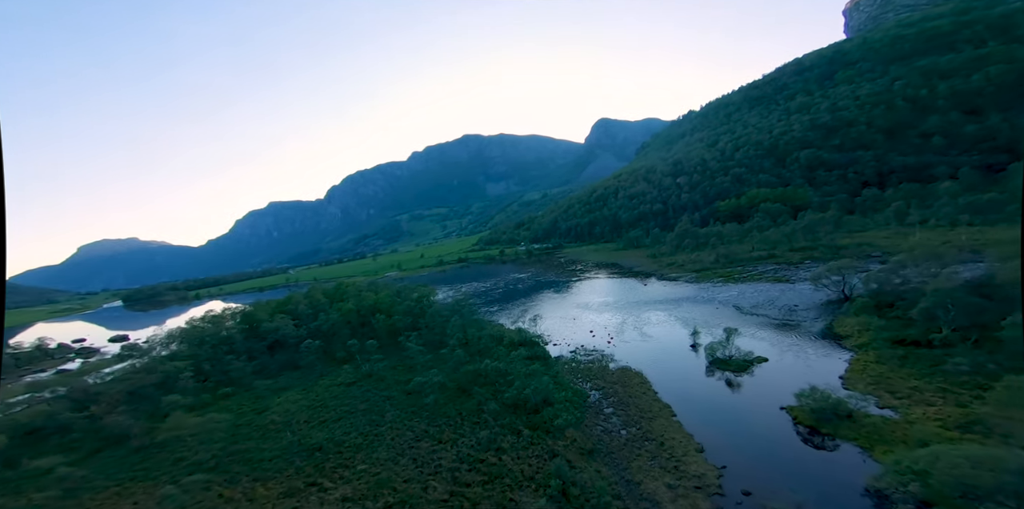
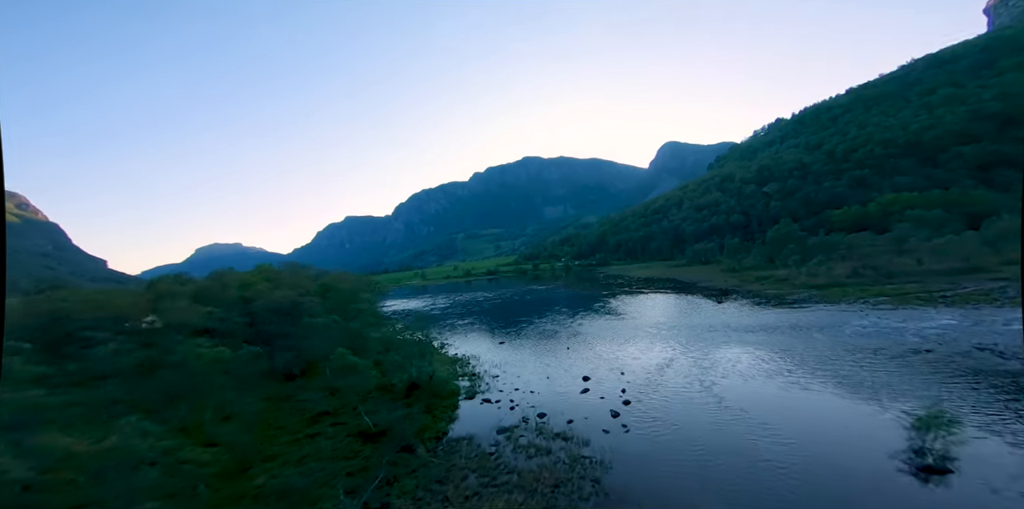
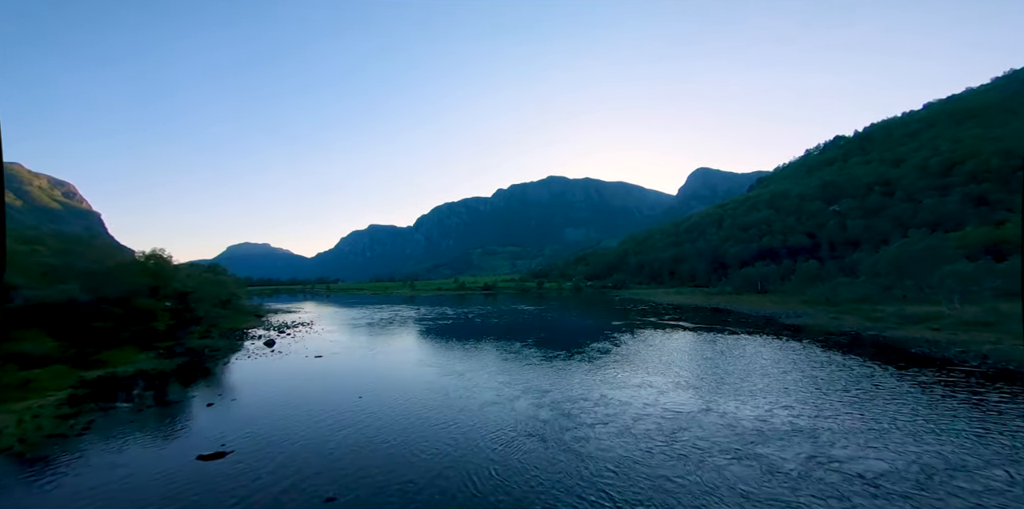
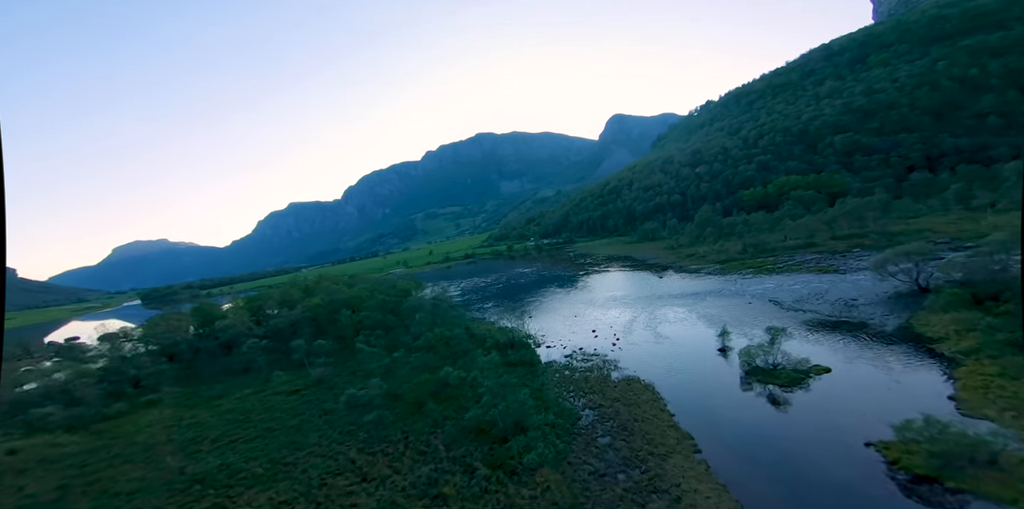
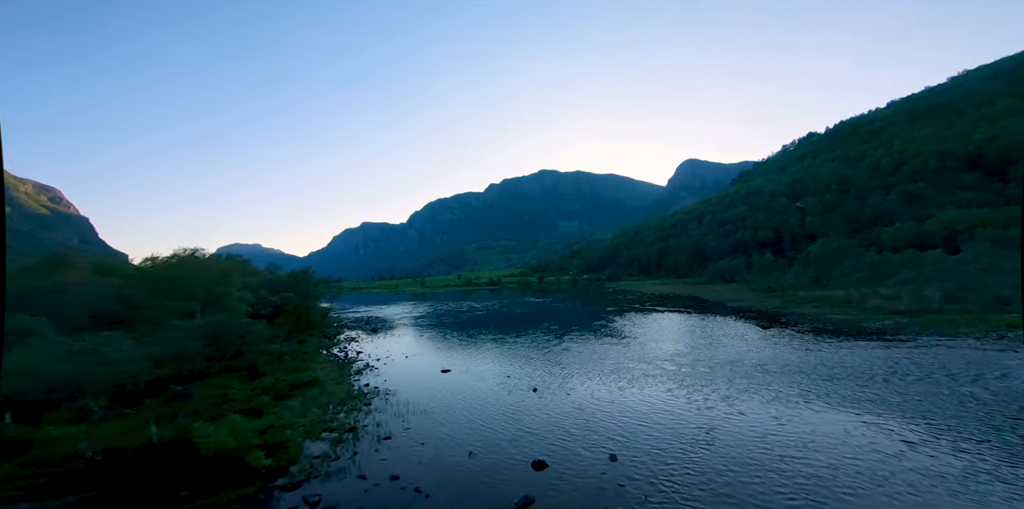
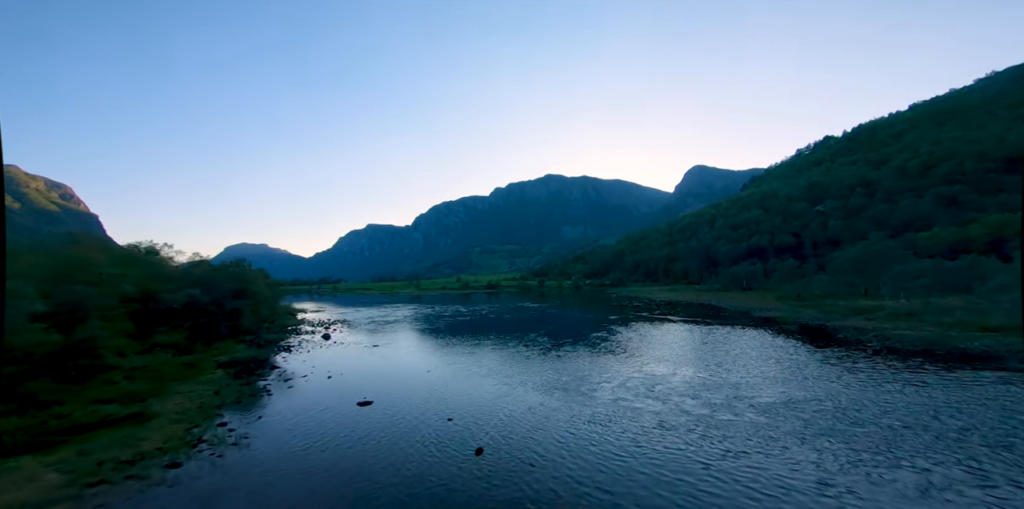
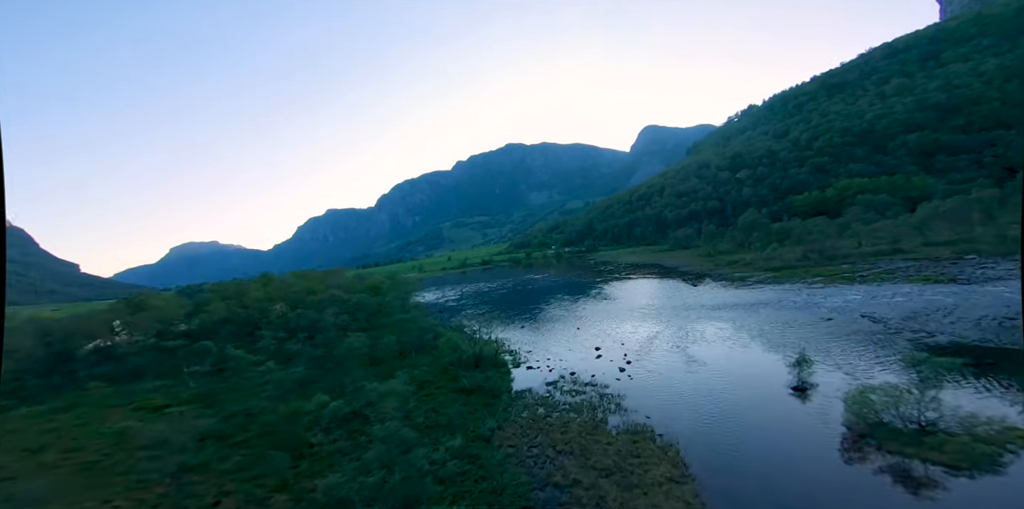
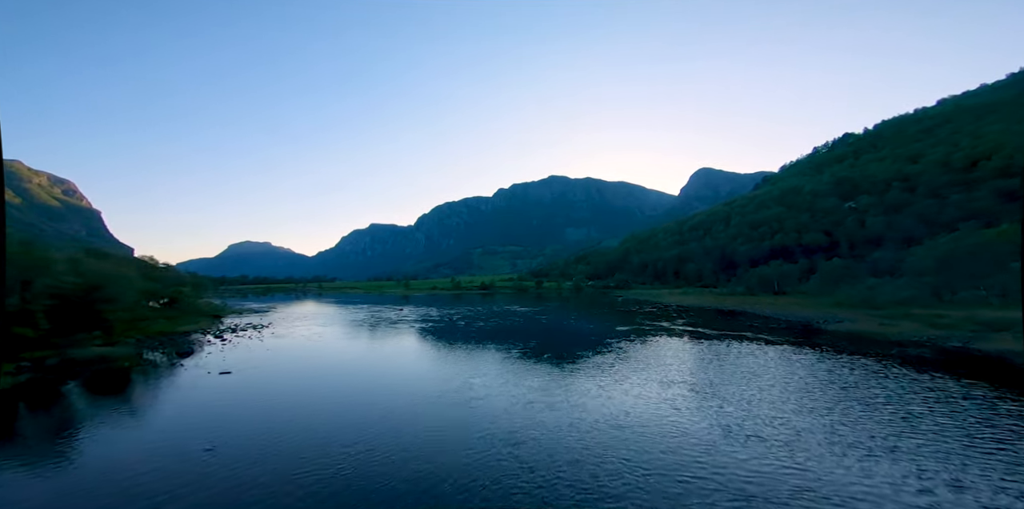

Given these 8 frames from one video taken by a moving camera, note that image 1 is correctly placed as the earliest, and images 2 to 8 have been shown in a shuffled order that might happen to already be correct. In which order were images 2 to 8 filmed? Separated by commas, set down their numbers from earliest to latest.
4, 7, 2, 5, 6, 3, 8
